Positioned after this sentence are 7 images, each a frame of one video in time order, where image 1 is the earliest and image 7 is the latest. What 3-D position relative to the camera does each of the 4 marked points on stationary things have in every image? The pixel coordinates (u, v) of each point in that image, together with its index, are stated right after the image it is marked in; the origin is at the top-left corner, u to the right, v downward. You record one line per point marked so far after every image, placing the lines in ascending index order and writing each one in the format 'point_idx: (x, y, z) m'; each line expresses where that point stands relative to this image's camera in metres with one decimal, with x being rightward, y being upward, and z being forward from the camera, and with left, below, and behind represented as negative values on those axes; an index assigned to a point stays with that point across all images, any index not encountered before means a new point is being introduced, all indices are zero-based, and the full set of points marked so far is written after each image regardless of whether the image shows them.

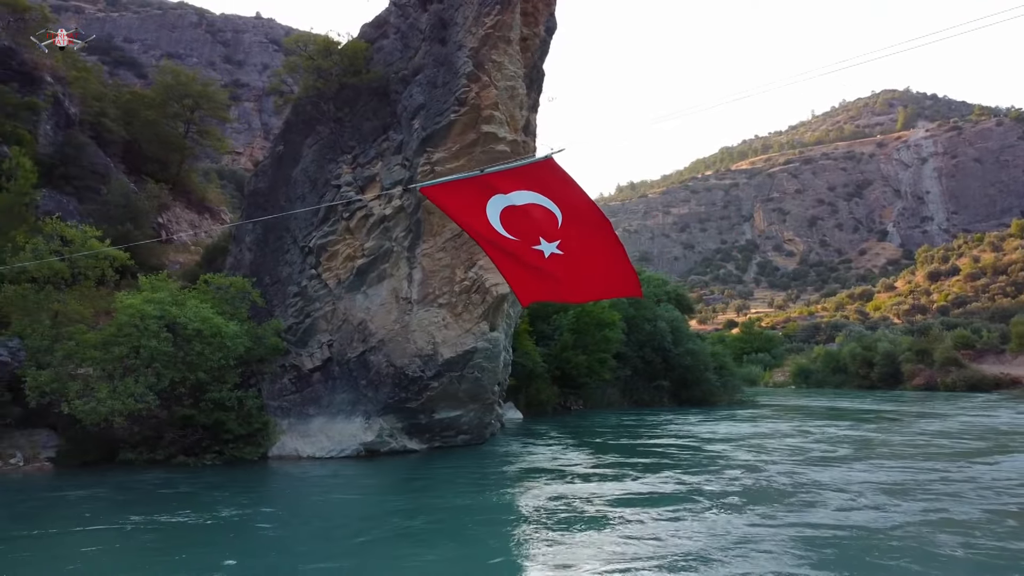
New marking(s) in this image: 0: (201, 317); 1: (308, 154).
0: (-5.7, -0.5, +15.0) m
1: (-5.0, +3.2, +18.9) m
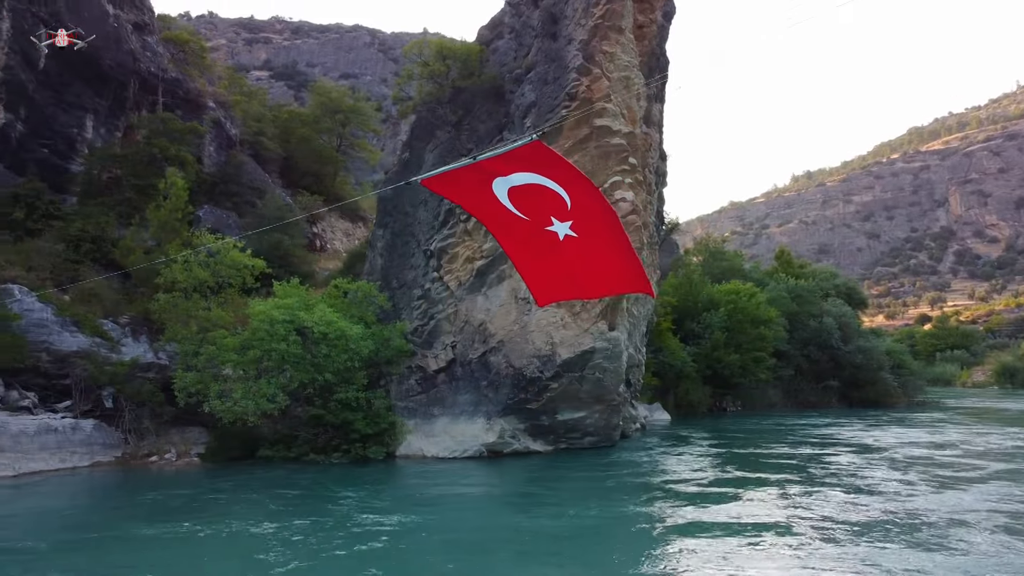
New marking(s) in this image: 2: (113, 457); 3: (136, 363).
0: (-3.6, -0.6, +15.6) m
1: (-2.1, +3.1, +19.3) m
2: (-7.7, -3.3, +15.8) m
3: (-7.7, -1.5, +16.4) m
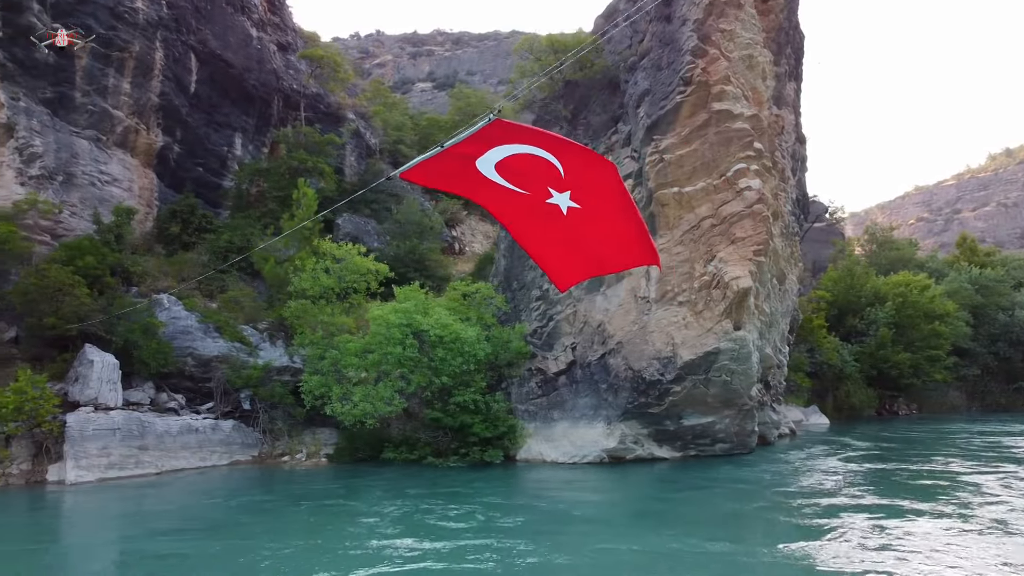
0: (-1.3, -0.7, +15.6) m
1: (+0.7, +3.1, +18.9) m
2: (-5.3, -3.4, +16.6) m
3: (-5.2, -1.6, +17.2) m
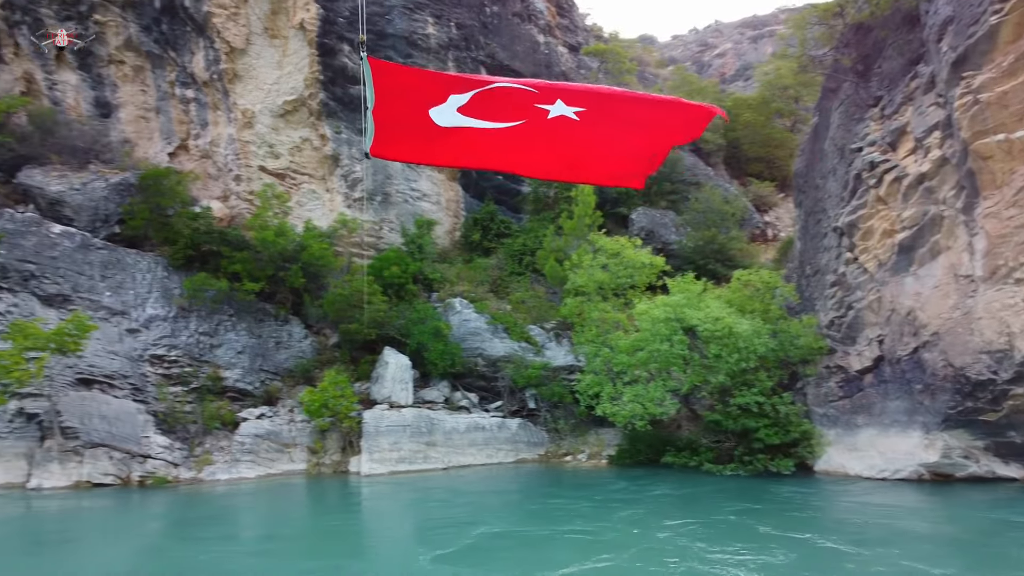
0: (+3.5, -0.5, +14.2) m
1: (+6.6, +3.4, +16.3) m
2: (+0.5, -3.4, +16.7) m
3: (+0.8, -1.6, +17.2) m
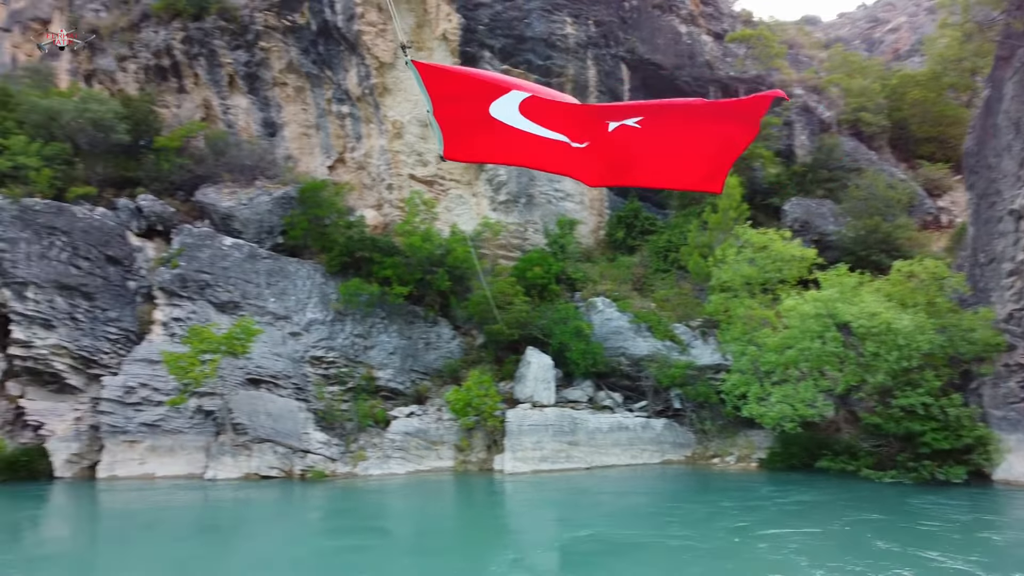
0: (+5.8, -0.4, +13.2) m
1: (+9.1, +3.6, +14.7) m
2: (+3.4, -3.4, +16.3) m
3: (+3.8, -1.6, +16.7) m
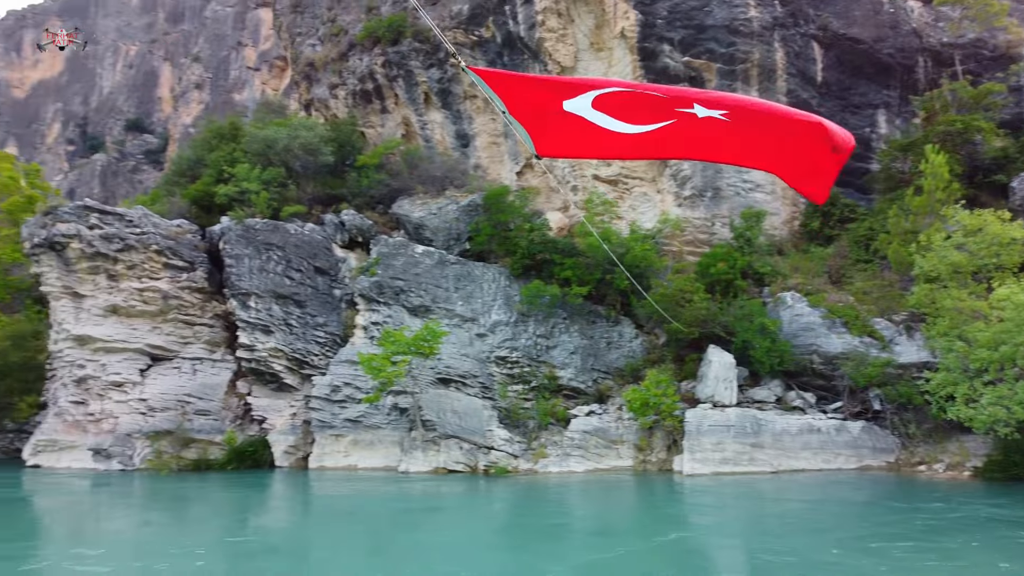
0: (+8.3, -0.2, +11.4) m
1: (+11.8, +3.9, +12.0) m
2: (+6.9, -3.2, +15.0) m
3: (+7.3, -1.4, +15.3) m
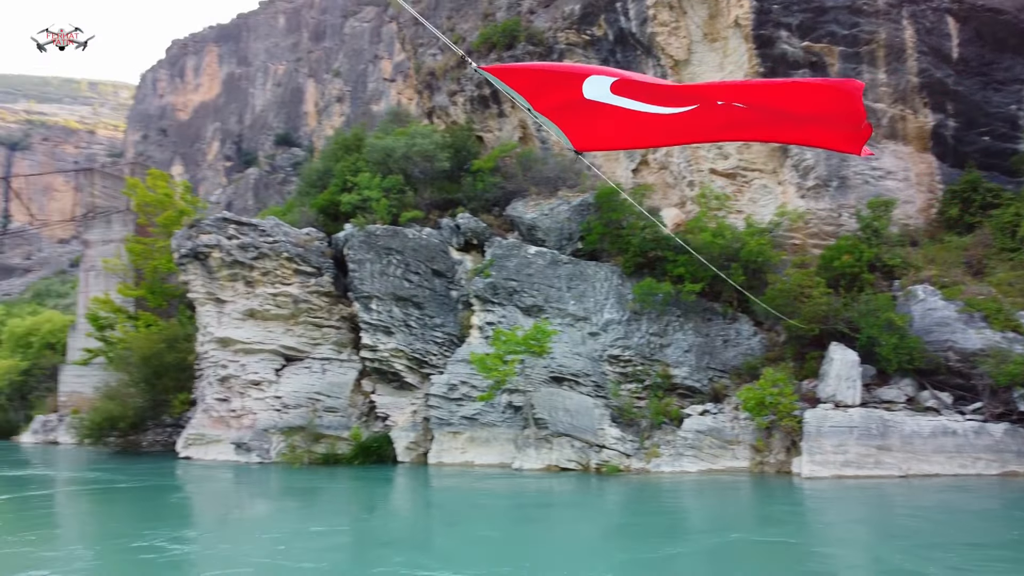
0: (+9.6, 0.0, +10.0) m
1: (+13.0, +4.2, +10.0) m
2: (+8.8, -3.1, +13.8) m
3: (+9.2, -1.2, +14.1) m
